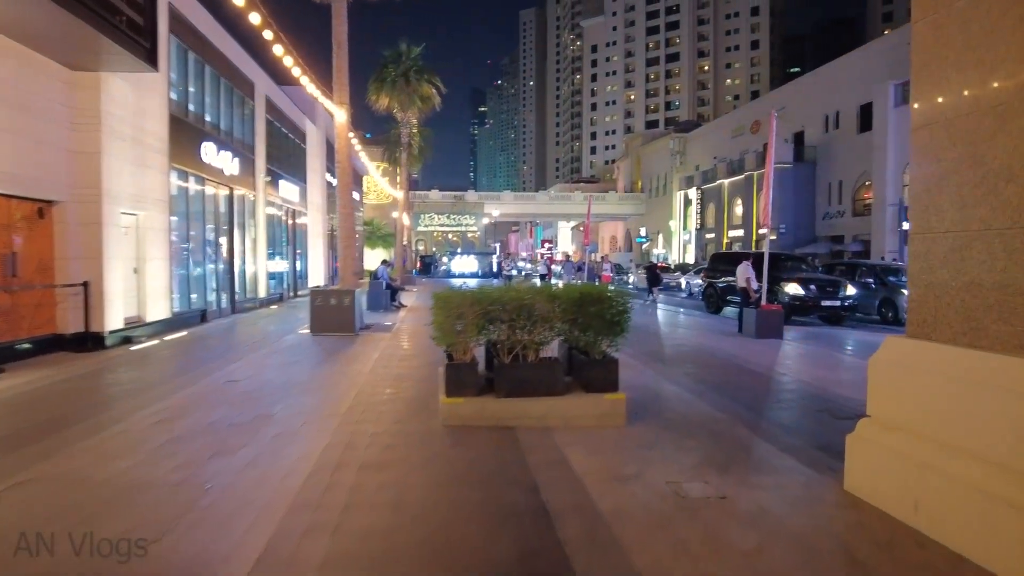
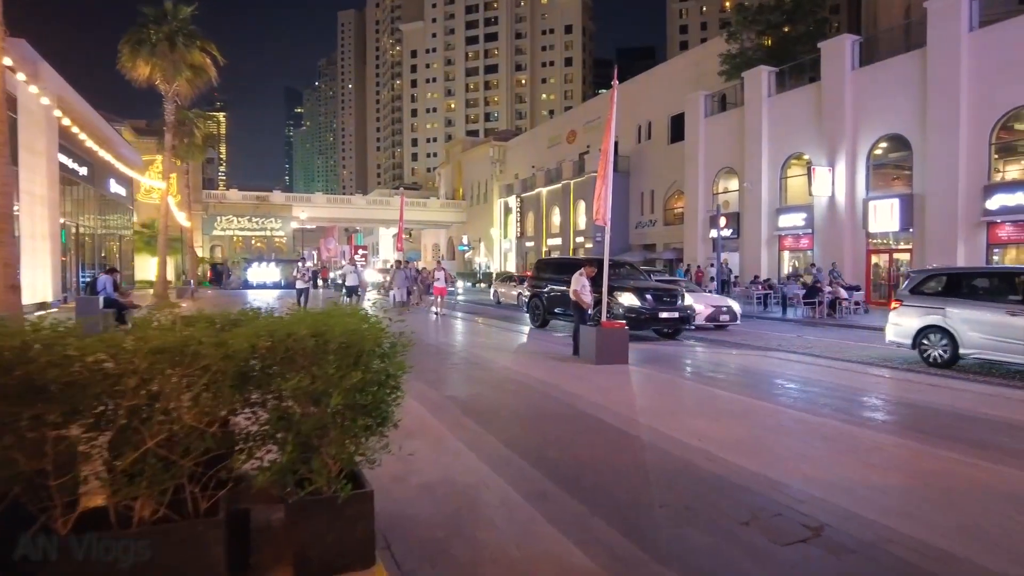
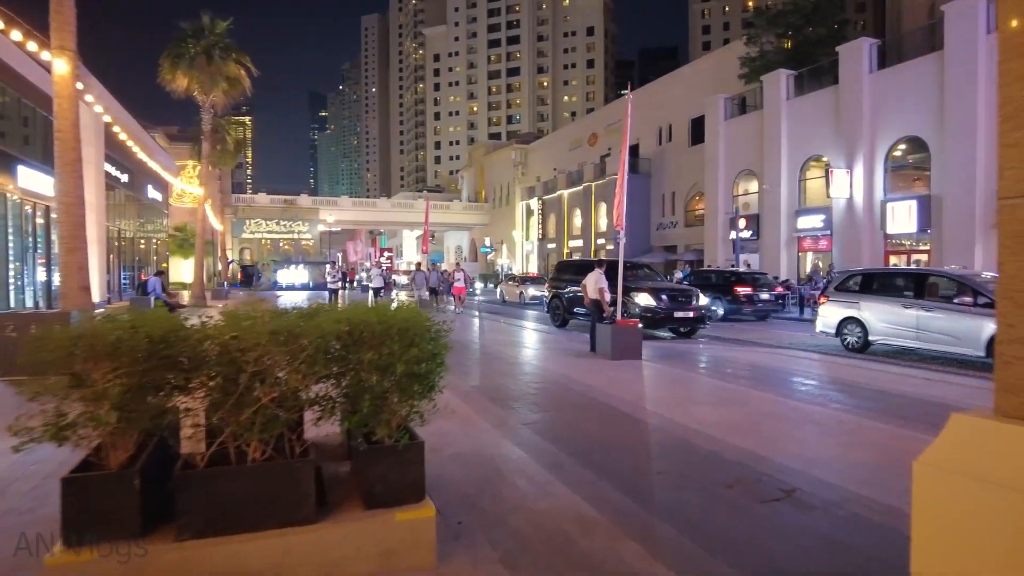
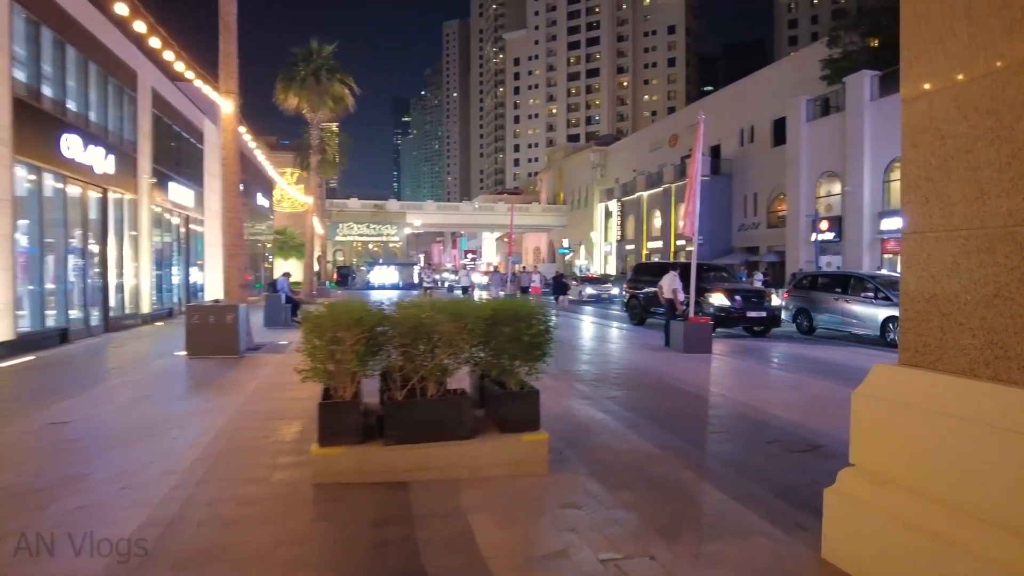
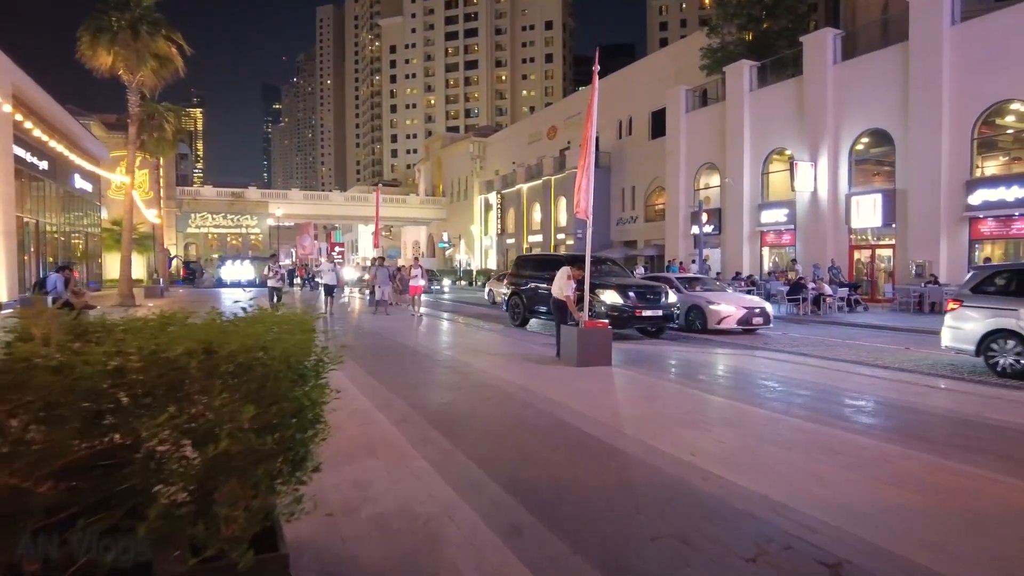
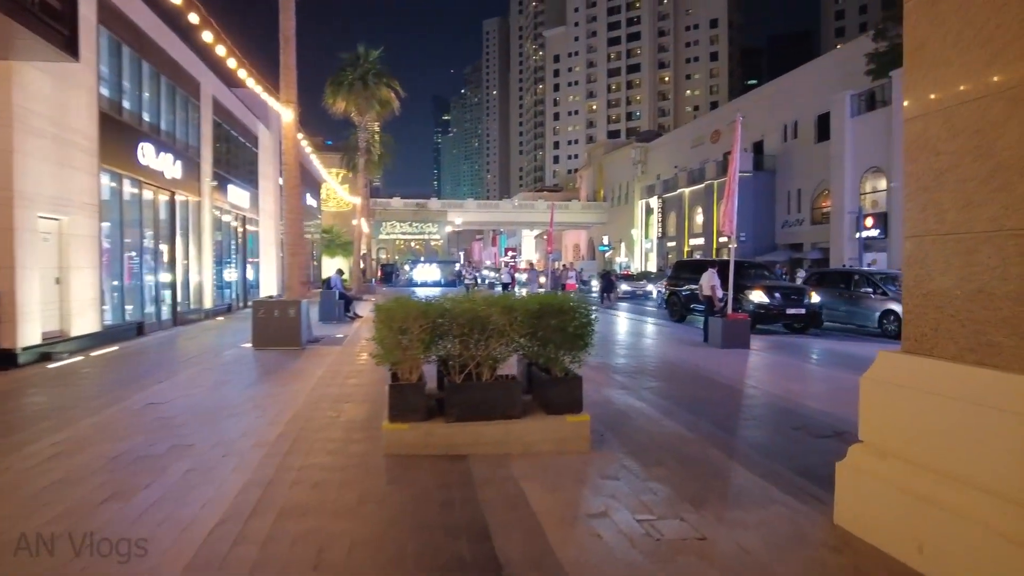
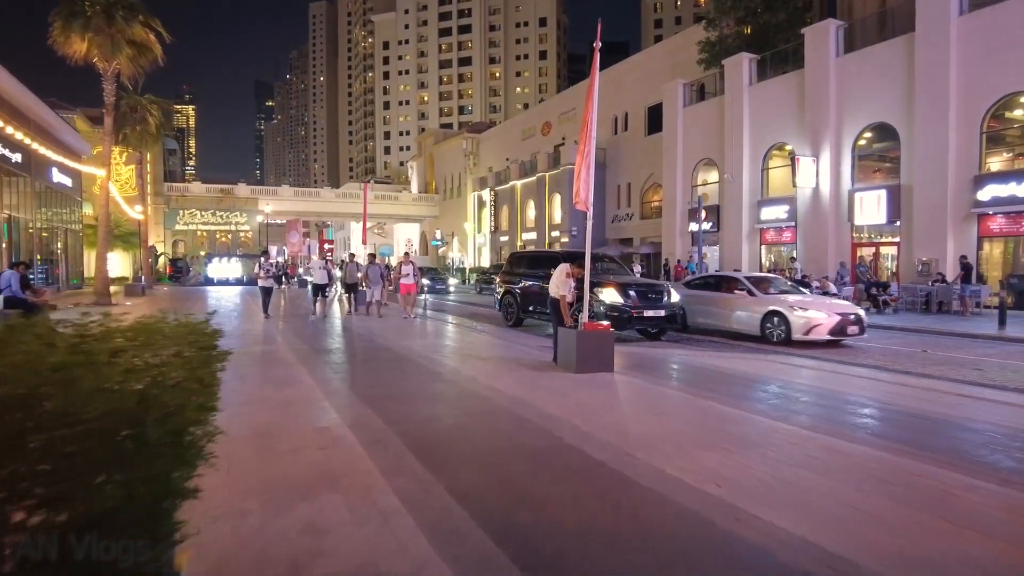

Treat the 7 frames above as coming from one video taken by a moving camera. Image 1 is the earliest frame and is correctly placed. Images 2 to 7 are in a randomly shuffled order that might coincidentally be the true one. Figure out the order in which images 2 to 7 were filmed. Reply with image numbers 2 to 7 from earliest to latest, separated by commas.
6, 4, 3, 2, 5, 7
